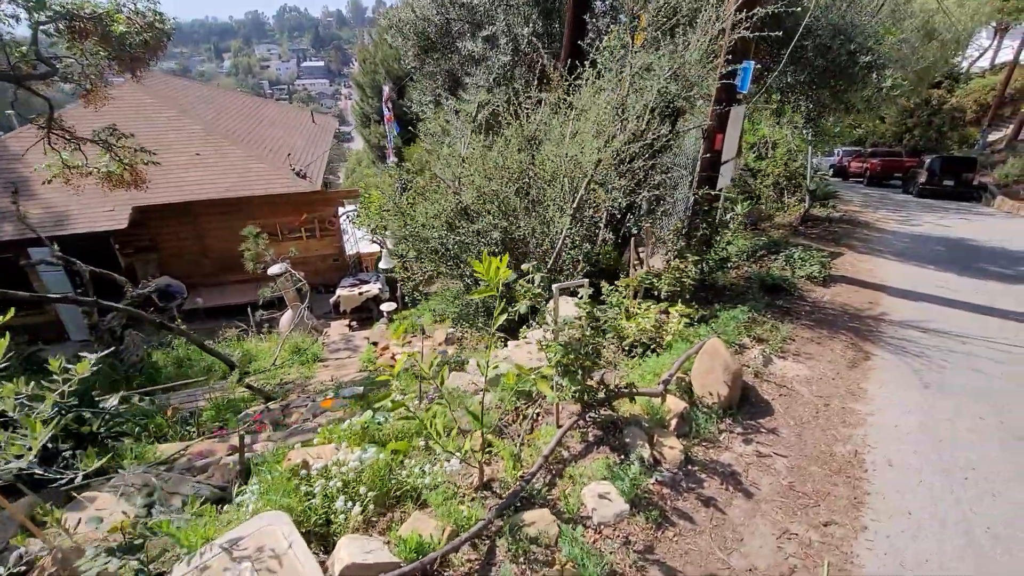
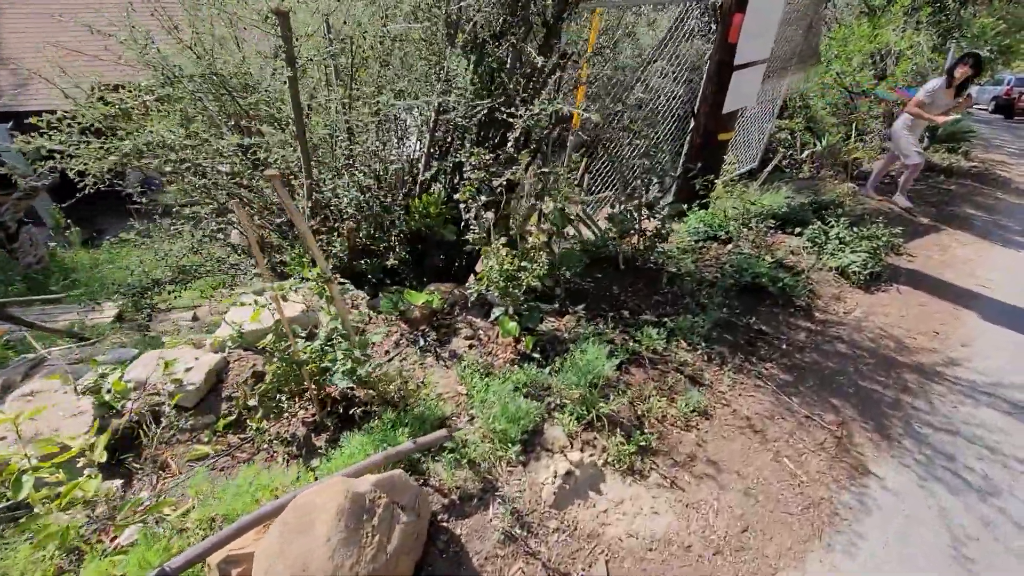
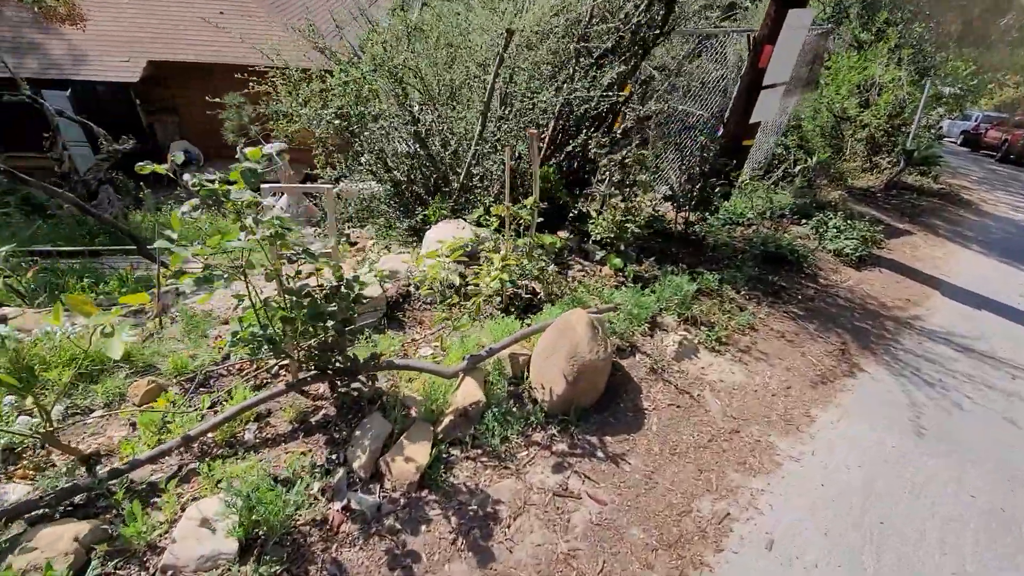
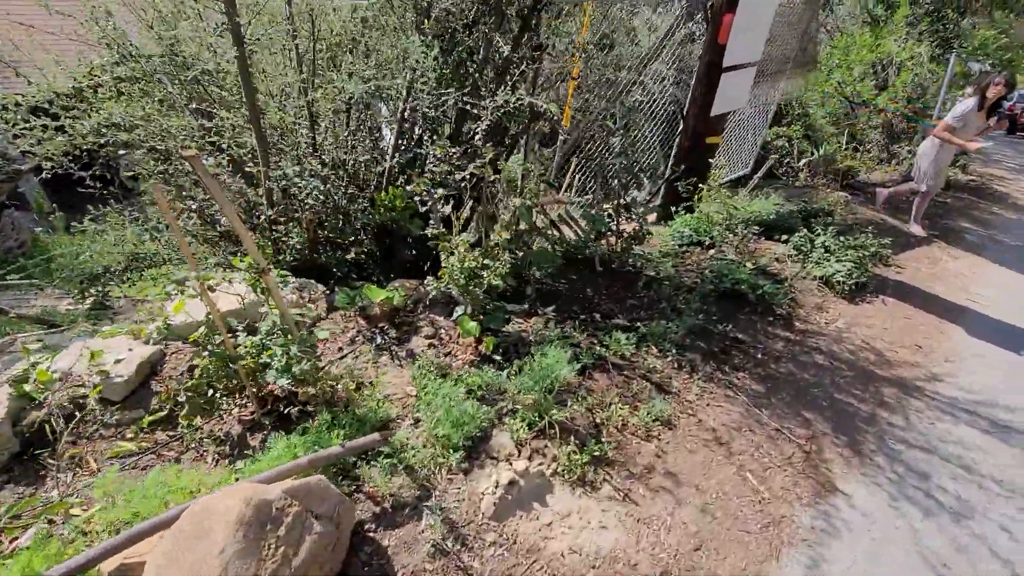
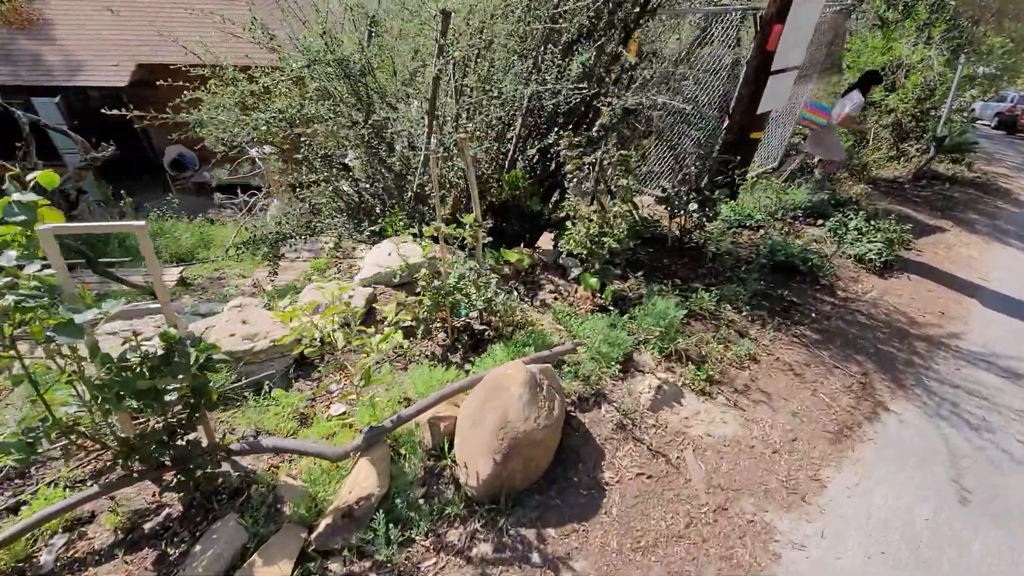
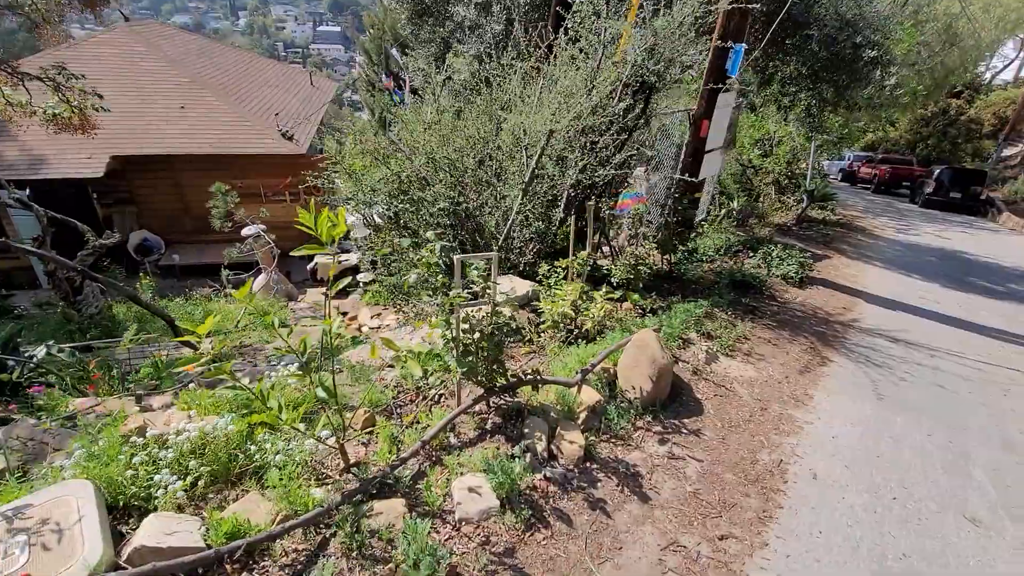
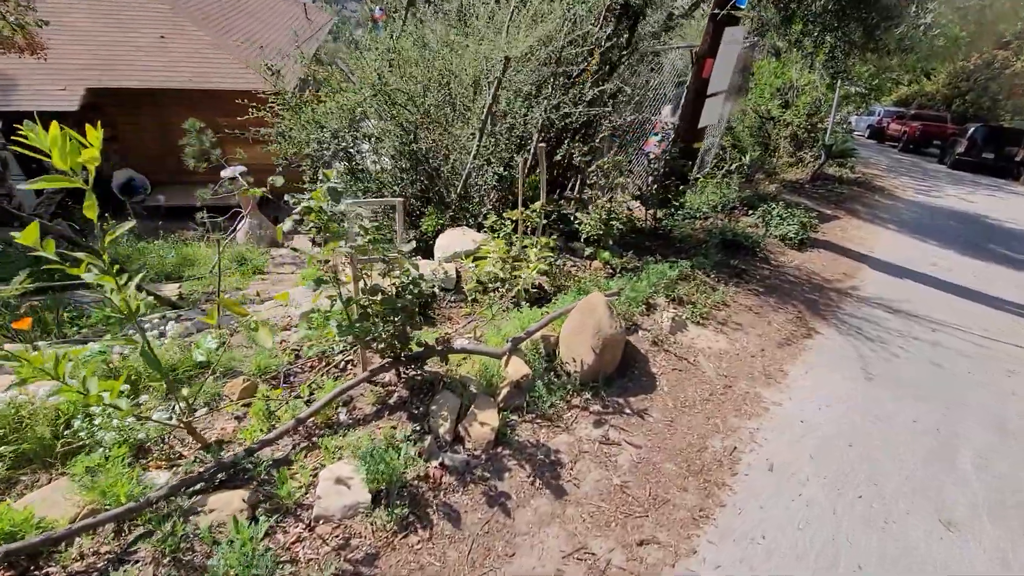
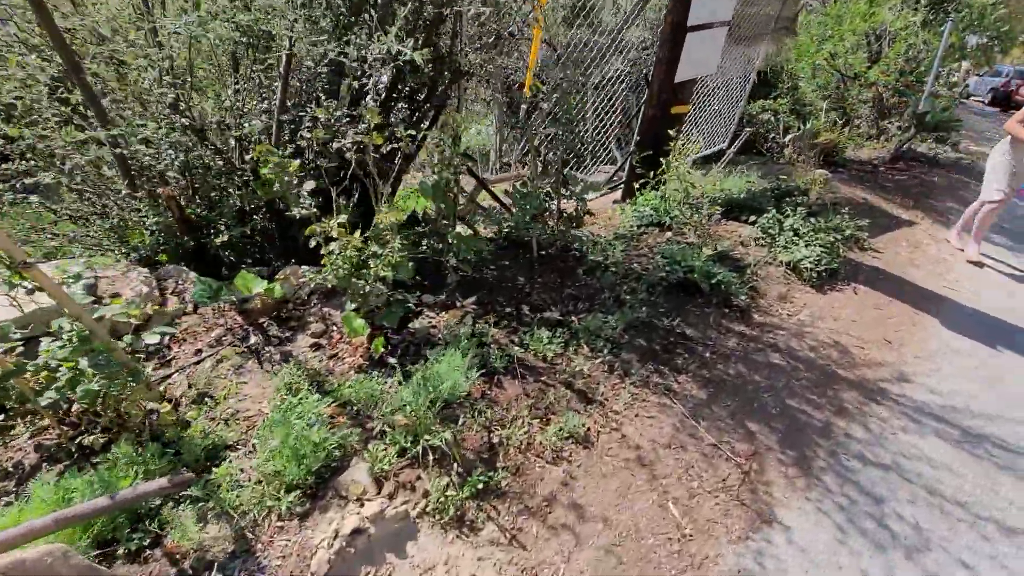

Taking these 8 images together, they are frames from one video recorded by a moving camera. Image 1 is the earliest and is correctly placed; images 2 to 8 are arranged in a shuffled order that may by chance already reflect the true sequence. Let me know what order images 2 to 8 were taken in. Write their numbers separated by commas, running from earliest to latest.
6, 7, 3, 5, 2, 4, 8
